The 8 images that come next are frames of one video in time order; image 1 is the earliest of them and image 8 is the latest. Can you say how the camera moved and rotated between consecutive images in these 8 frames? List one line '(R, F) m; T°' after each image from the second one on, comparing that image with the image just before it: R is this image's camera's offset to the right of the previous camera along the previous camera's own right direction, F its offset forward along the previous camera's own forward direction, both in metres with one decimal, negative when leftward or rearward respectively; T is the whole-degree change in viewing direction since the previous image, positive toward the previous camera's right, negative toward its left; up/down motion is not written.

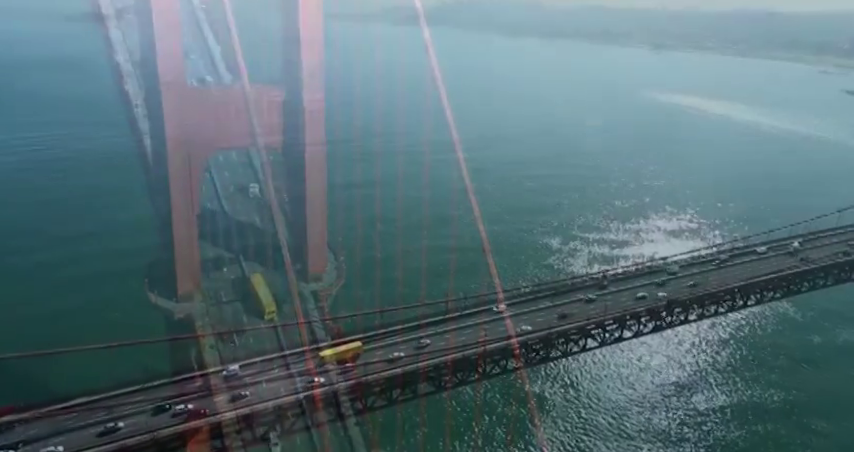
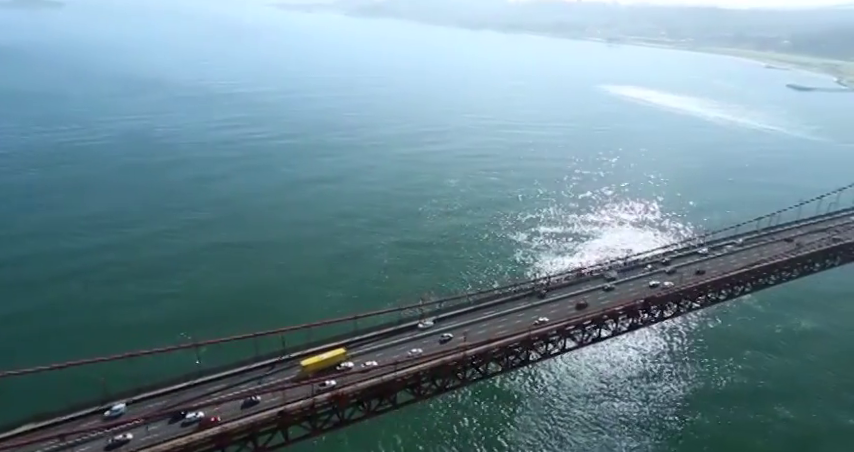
(-0.2, +0.4) m; +4°
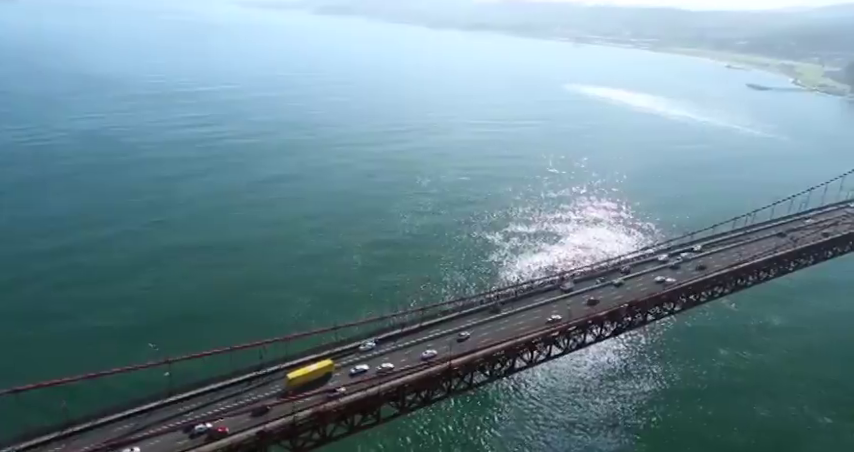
(-0.2, +0.4) m; +3°
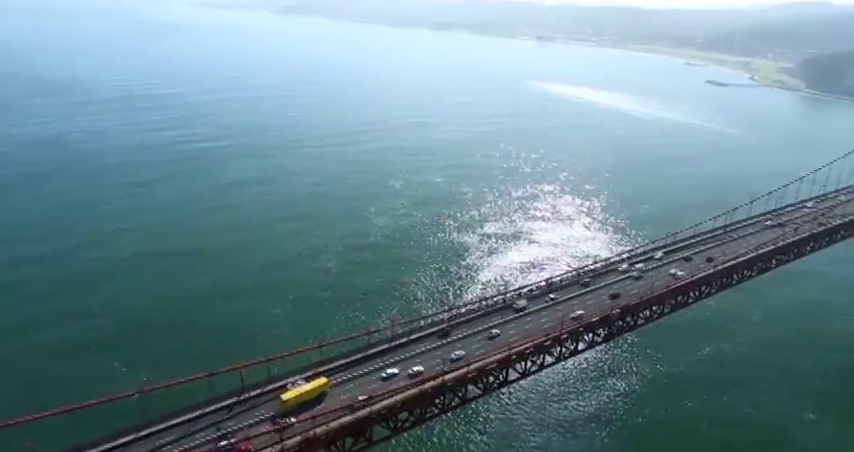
(-0.3, +0.4) m; +3°
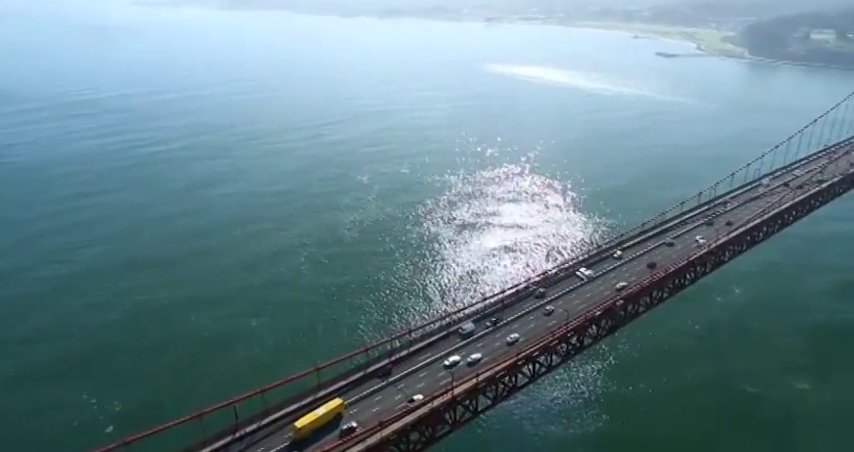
(-0.4, +0.7) m; +3°
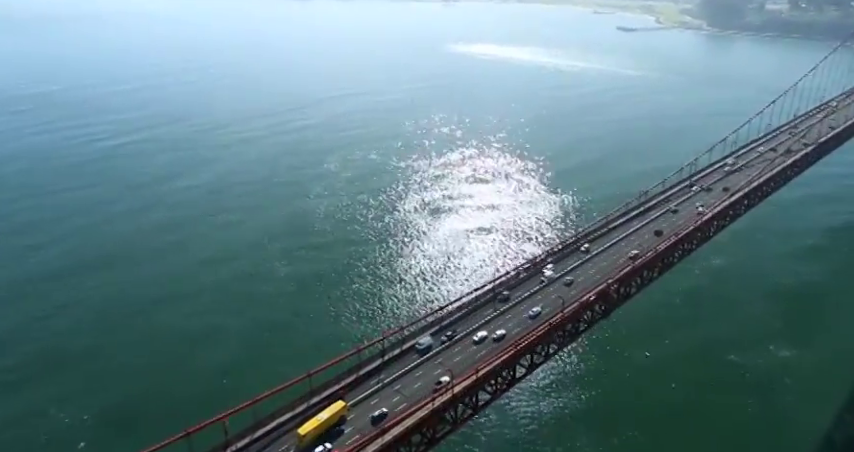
(-0.3, +0.4) m; +3°
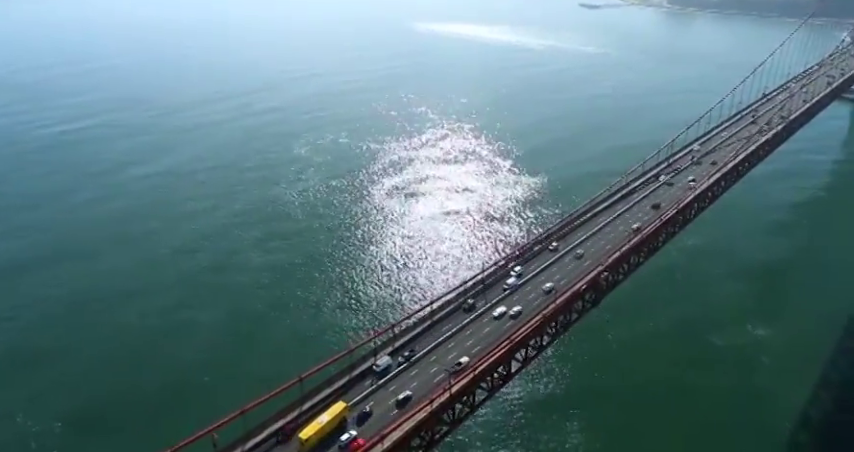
(-0.3, +0.3) m; +3°
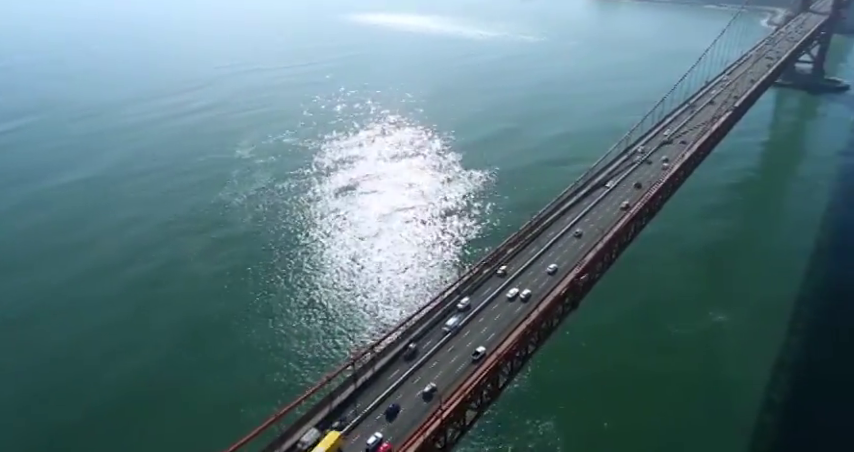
(-0.5, +0.5) m; +5°
